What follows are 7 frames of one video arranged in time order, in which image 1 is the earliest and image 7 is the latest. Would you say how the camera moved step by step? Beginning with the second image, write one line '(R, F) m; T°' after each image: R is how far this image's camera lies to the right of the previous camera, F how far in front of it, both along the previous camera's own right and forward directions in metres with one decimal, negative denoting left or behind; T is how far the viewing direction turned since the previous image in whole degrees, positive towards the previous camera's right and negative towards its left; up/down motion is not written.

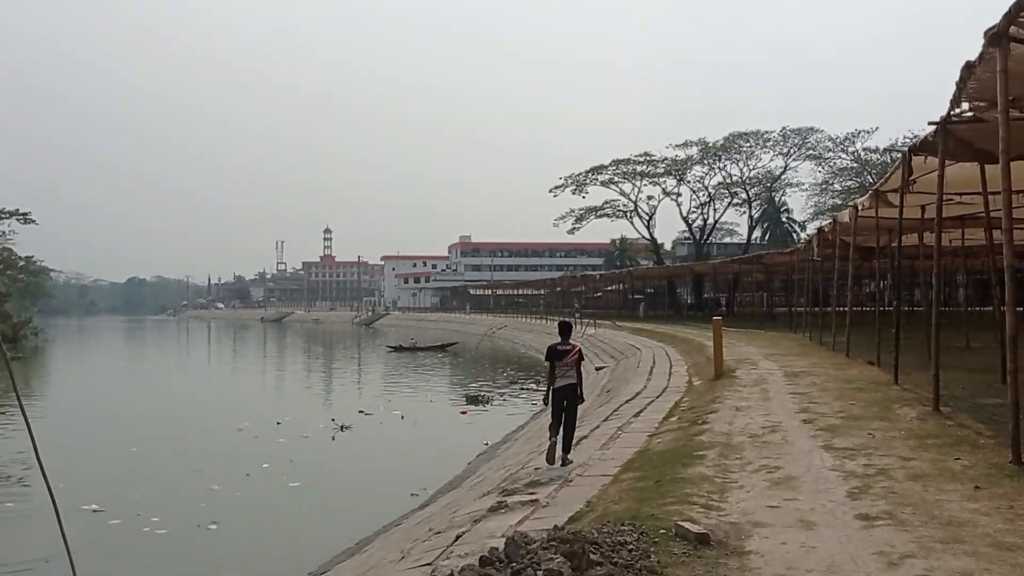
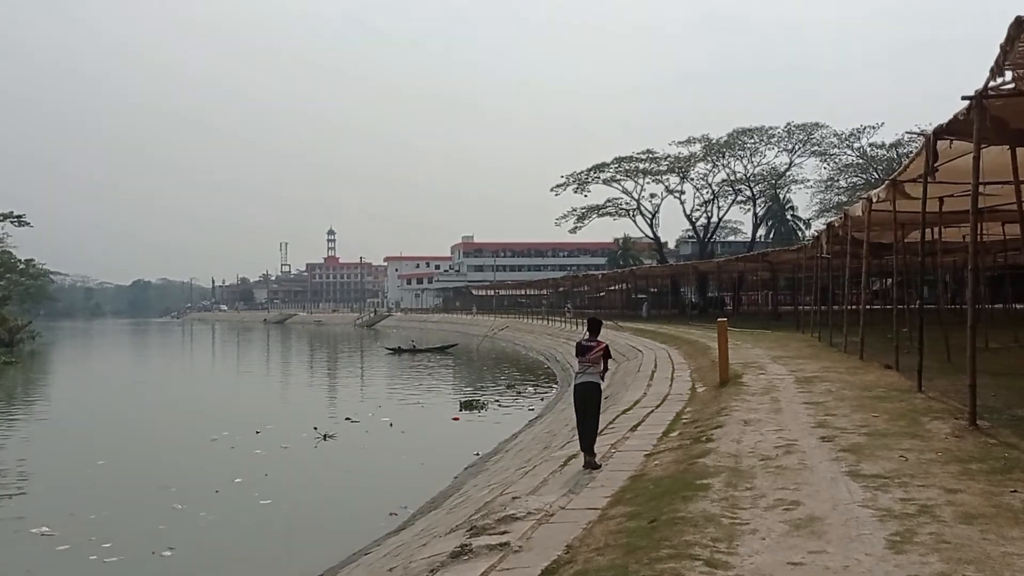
(+0.3, +1.1) m; 0°
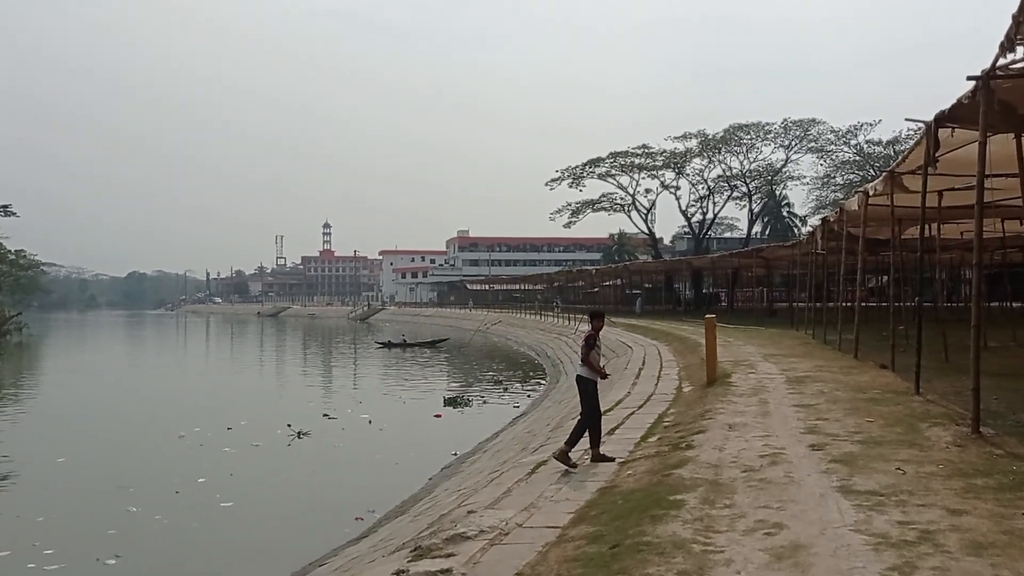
(+0.3, +0.7) m; 0°
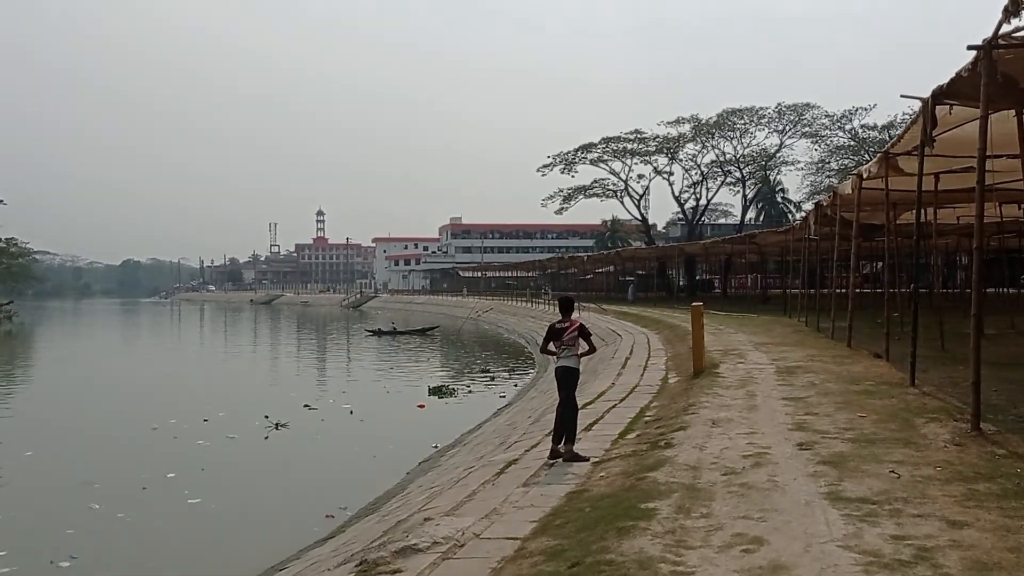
(+0.2, +0.5) m; 0°
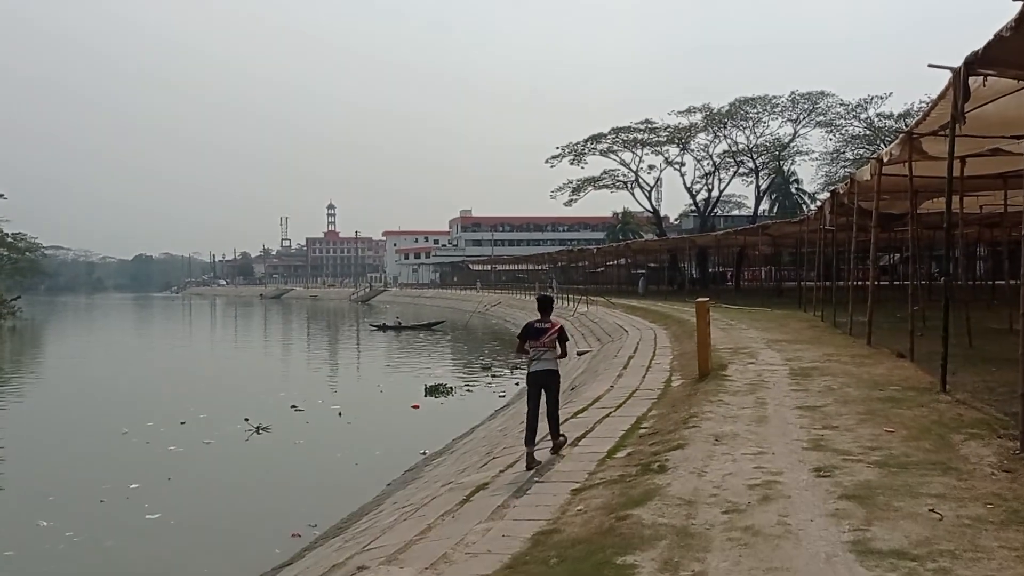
(+0.3, +1.0) m; -1°
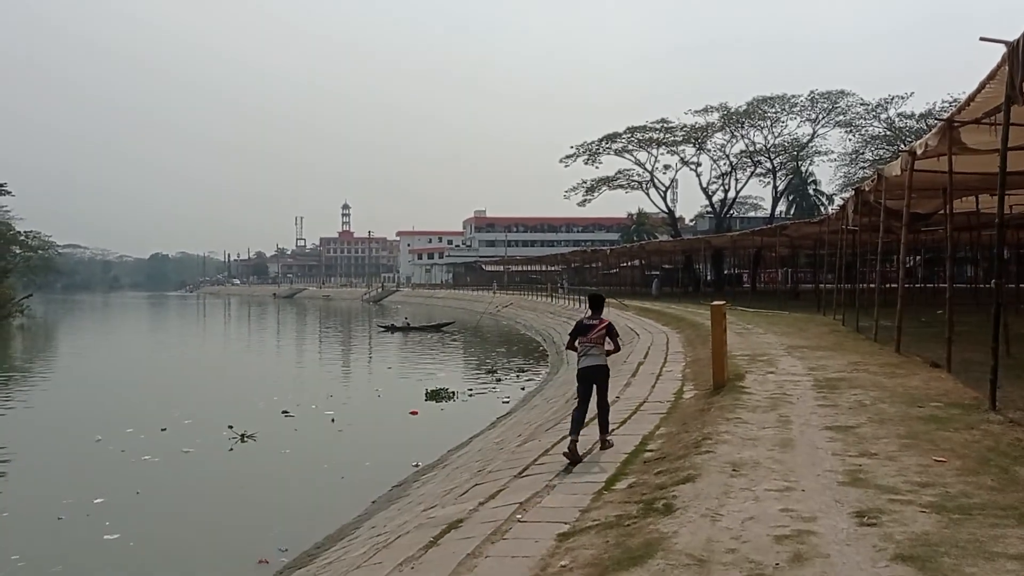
(+0.2, +1.0) m; -1°
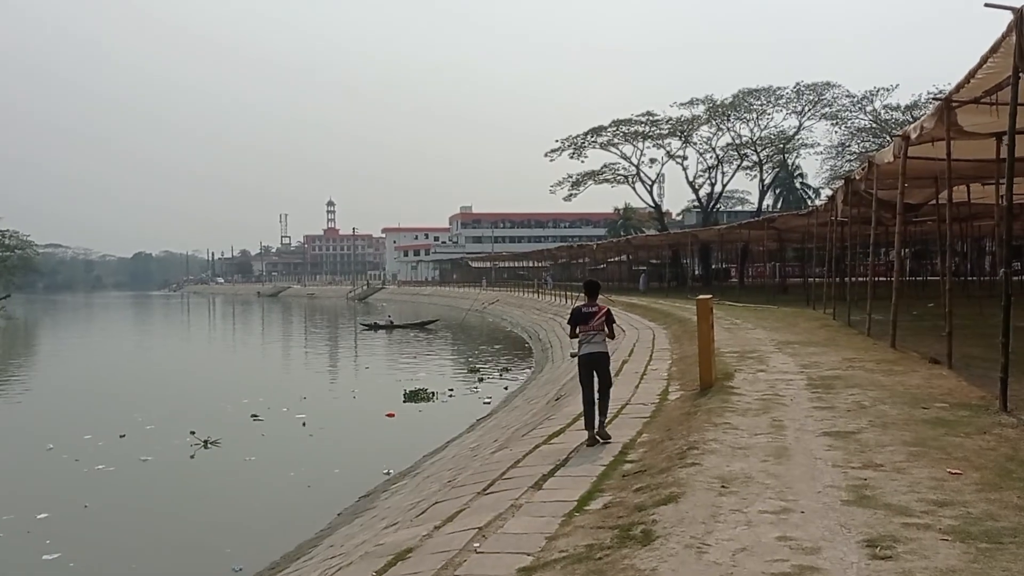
(+0.2, +0.7) m; +1°
